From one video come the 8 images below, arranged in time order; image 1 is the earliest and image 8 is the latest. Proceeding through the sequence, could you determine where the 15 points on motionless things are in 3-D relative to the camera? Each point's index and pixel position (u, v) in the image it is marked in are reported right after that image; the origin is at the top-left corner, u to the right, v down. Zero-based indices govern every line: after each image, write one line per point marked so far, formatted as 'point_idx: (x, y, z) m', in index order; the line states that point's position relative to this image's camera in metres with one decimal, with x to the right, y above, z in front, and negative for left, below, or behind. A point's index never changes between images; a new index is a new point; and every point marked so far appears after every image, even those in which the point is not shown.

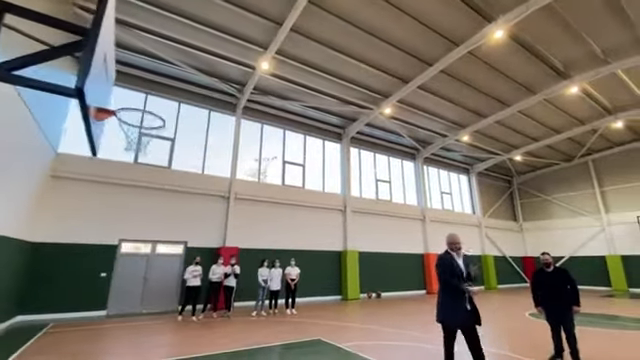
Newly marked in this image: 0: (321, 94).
0: (0.0, +2.7, +9.7) m
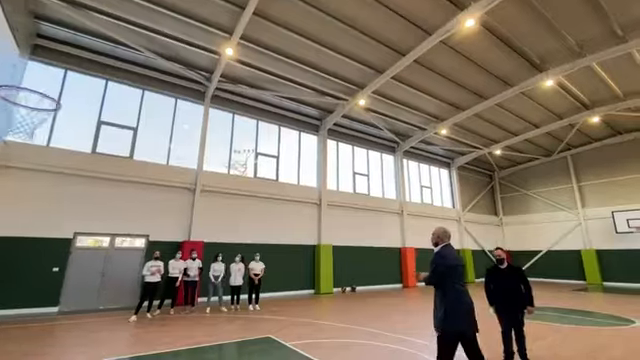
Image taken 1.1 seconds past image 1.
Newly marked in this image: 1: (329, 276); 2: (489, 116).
0: (-0.8, +2.9, +9.3) m
1: (+0.3, -3.2, +10.3) m
2: (+6.4, +2.4, +11.5) m
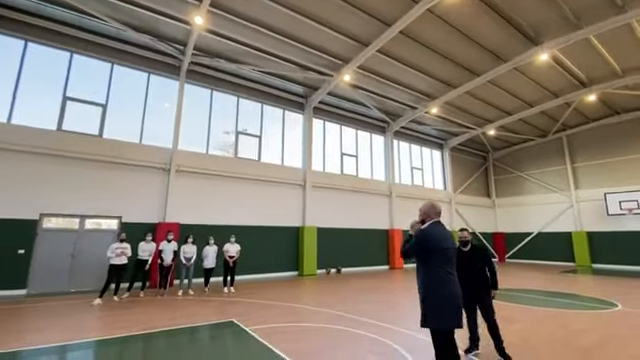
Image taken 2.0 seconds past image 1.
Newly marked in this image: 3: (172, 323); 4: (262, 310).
0: (-1.3, +3.5, +8.8) m
1: (-0.3, -2.6, +10.1) m
2: (+5.9, +3.1, +11.0) m
3: (-2.4, -2.3, +4.9) m
4: (-1.1, -2.3, +5.5) m
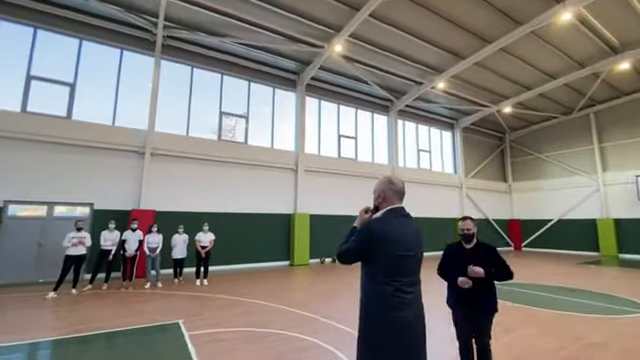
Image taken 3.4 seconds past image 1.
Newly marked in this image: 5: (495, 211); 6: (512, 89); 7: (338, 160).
0: (-1.6, +4.0, +7.9) m
1: (-0.5, -2.1, +9.5) m
2: (+5.7, +3.7, +9.8) m
3: (-2.9, -2.0, +4.4) m
4: (-1.5, -2.1, +4.9) m
5: (+8.5, -1.5, +14.8) m
6: (+7.1, +3.4, +11.3) m
7: (+0.6, +0.7, +10.5) m
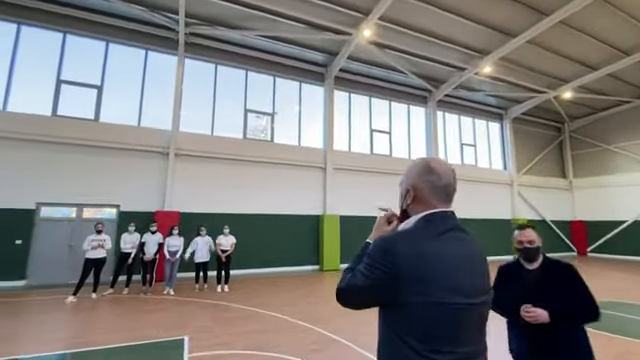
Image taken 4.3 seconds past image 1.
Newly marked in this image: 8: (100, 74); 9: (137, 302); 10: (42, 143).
0: (-1.0, +4.0, +7.4) m
1: (+0.5, -2.0, +8.9) m
2: (+6.5, +3.9, +8.4) m
3: (-2.6, -2.0, +4.1) m
4: (-1.1, -2.0, +4.4) m
5: (+10.0, -1.3, +13.0) m
6: (+8.1, +3.5, +9.7) m
7: (+1.6, +0.7, +9.8) m
8: (-5.2, +2.5, +7.2) m
9: (-3.1, -2.1, +5.2) m
10: (-6.0, +0.8, +6.6) m
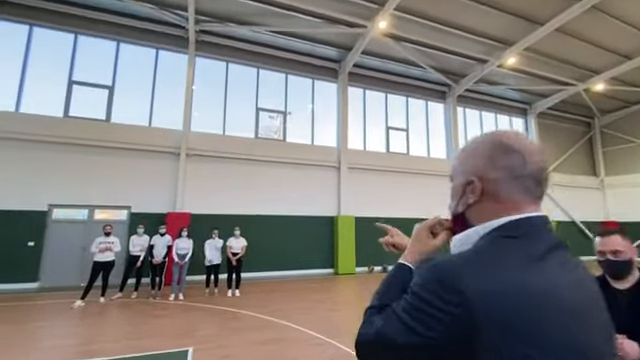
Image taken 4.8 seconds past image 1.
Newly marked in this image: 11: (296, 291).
0: (-0.7, +4.0, +7.2) m
1: (+0.9, -2.0, +8.5) m
2: (+6.8, +3.9, +7.8) m
3: (-2.4, -2.0, +3.9) m
4: (-0.9, -2.0, +4.2) m
5: (+10.6, -1.3, +12.2) m
6: (+8.5, +3.6, +9.0) m
7: (+2.0, +0.8, +9.4) m
8: (-4.9, +2.5, +7.1) m
9: (-2.9, -2.1, +5.1) m
10: (-5.7, +0.8, +6.5) m
11: (-0.5, -2.3, +6.4) m
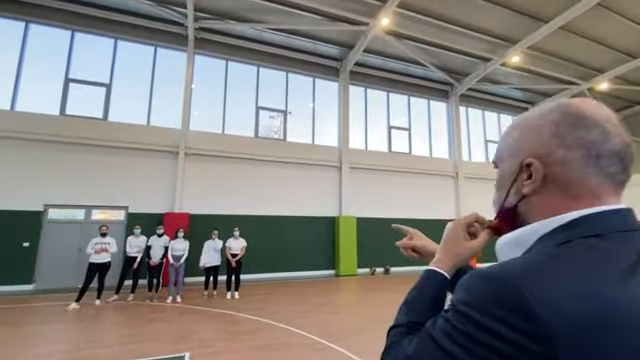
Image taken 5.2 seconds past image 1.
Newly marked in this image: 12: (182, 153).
0: (-0.7, +4.0, +7.1) m
1: (+0.9, -2.0, +8.4) m
2: (+6.9, +3.9, +7.7) m
3: (-2.4, -2.0, +3.8) m
4: (-0.9, -2.0, +4.0) m
5: (+10.6, -1.3, +12.1) m
6: (+8.6, +3.6, +8.9) m
7: (+2.1, +0.8, +9.2) m
8: (-4.8, +2.5, +7.0) m
9: (-2.9, -2.1, +4.9) m
10: (-5.7, +0.8, +6.4) m
11: (-0.5, -2.3, +6.3) m
12: (-3.3, +0.6, +7.2) m
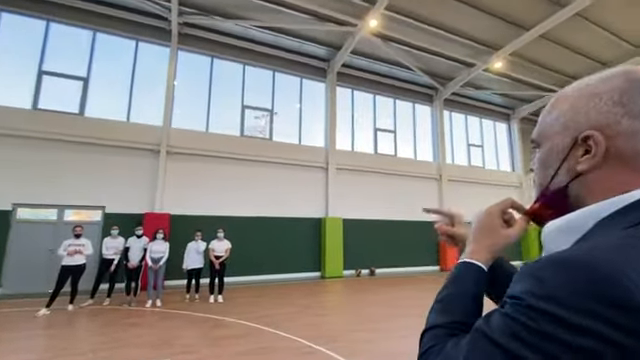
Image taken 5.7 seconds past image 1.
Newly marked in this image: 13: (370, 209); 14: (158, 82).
0: (-0.9, +4.0, +7.0) m
1: (+0.5, -2.1, +8.3) m
2: (+6.5, +3.8, +8.0) m
3: (-2.5, -2.0, +3.6) m
4: (-1.1, -2.0, +3.9) m
5: (+10.0, -1.4, +12.6) m
6: (+8.2, +3.5, +9.3) m
7: (+1.7, +0.7, +9.3) m
8: (-5.1, +2.5, +6.7) m
9: (-3.1, -2.1, +4.7) m
10: (-5.9, +0.8, +6.0) m
11: (-0.8, -2.3, +6.2) m
12: (-3.6, +0.7, +7.0) m
13: (+1.5, -0.9, +9.1) m
14: (-3.9, +2.3, +7.2) m
